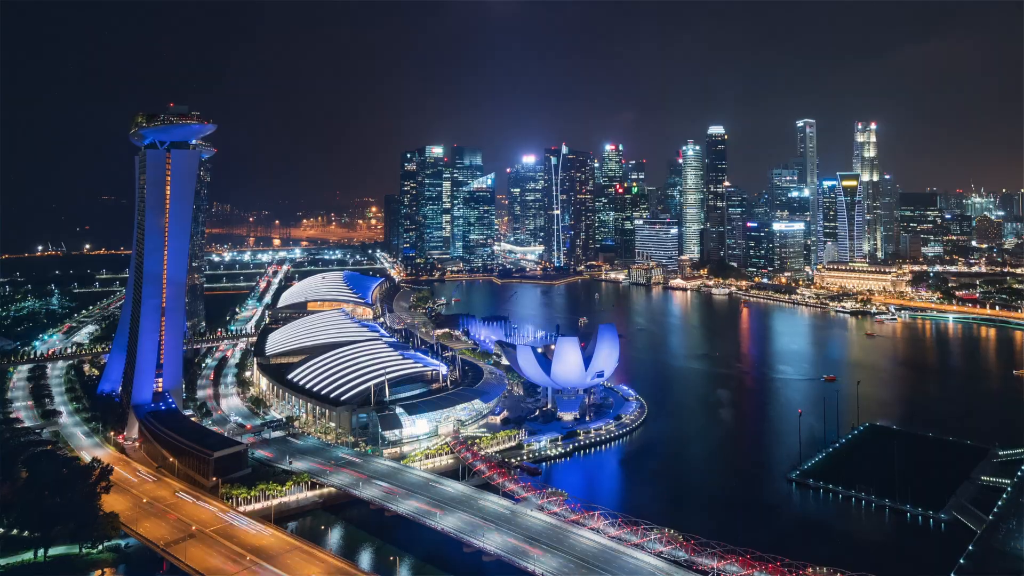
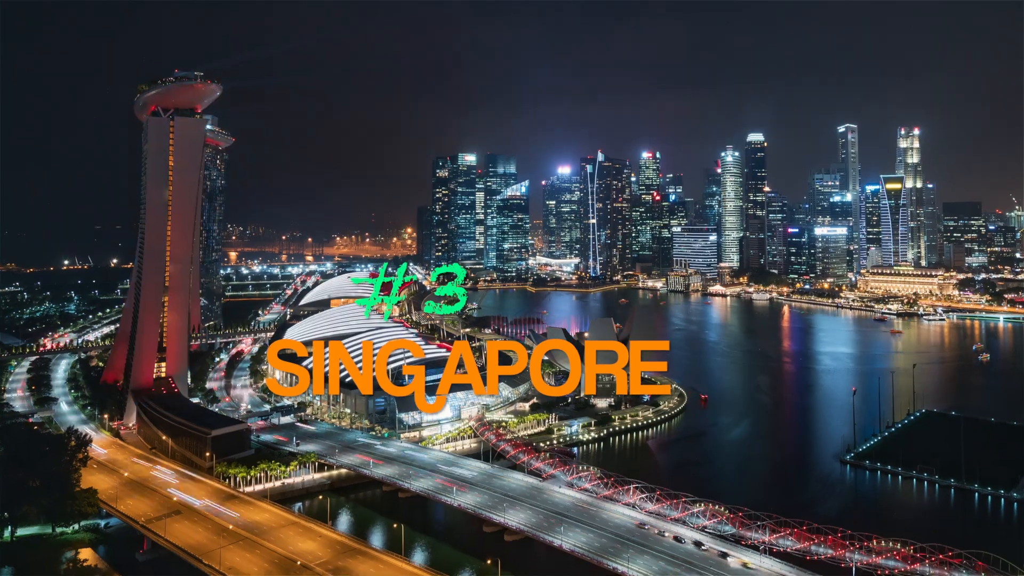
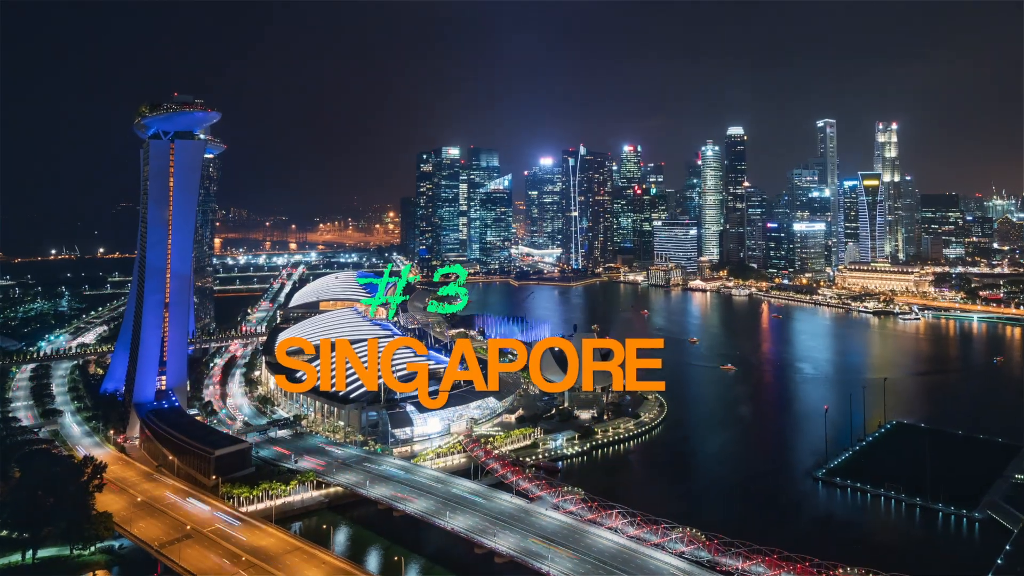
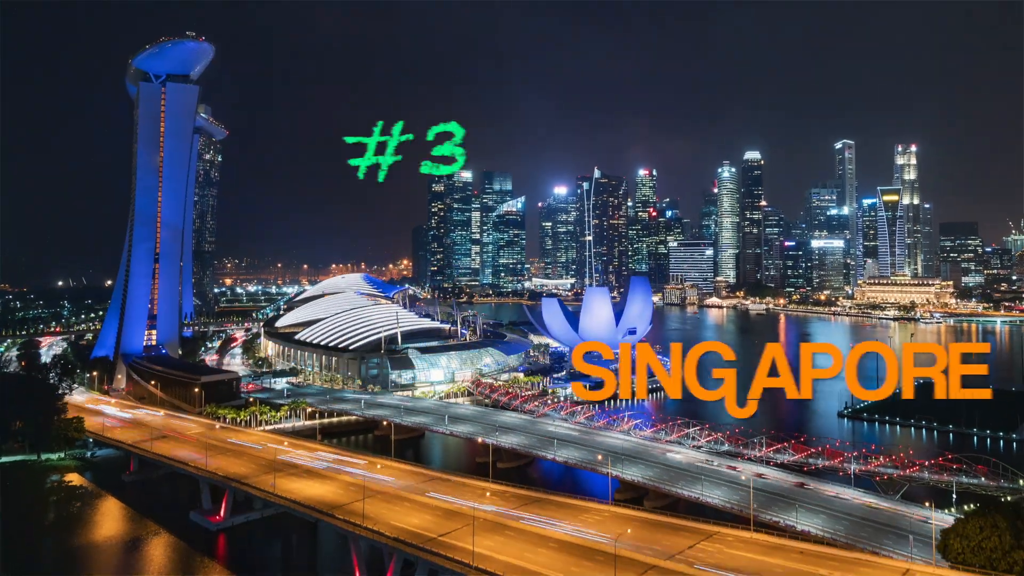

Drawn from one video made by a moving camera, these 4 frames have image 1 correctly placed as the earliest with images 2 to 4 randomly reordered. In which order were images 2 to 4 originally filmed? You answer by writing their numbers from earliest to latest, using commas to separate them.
3, 2, 4
